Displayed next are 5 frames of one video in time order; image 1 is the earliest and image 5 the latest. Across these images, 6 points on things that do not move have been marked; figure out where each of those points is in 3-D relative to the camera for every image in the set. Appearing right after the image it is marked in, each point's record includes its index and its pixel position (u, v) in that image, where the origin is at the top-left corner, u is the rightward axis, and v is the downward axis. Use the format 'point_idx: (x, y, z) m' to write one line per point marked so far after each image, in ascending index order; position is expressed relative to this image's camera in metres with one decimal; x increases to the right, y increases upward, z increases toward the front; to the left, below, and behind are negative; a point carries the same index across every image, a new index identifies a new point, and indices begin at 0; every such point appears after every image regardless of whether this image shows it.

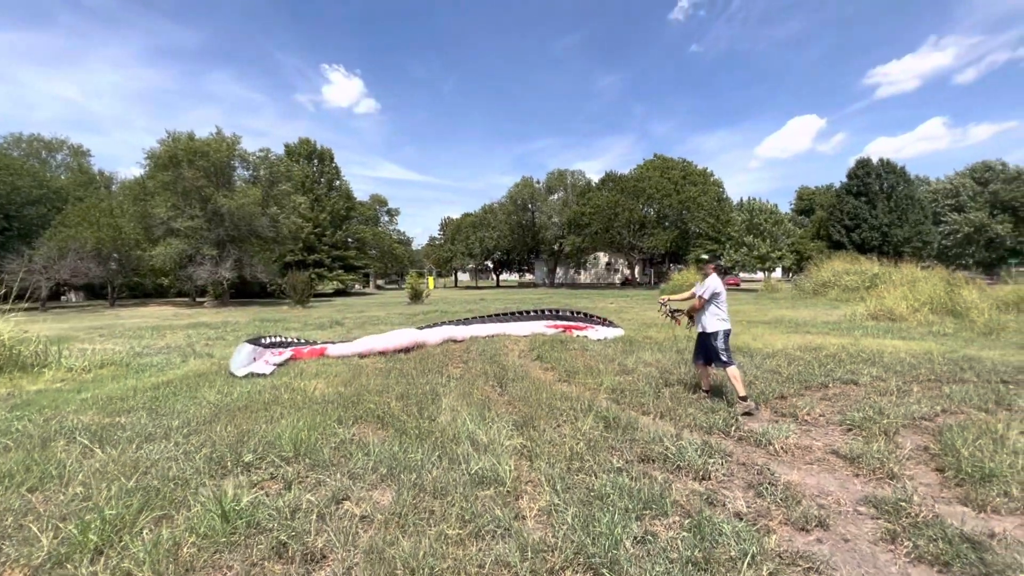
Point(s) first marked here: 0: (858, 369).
0: (+4.8, -1.1, +6.6) m
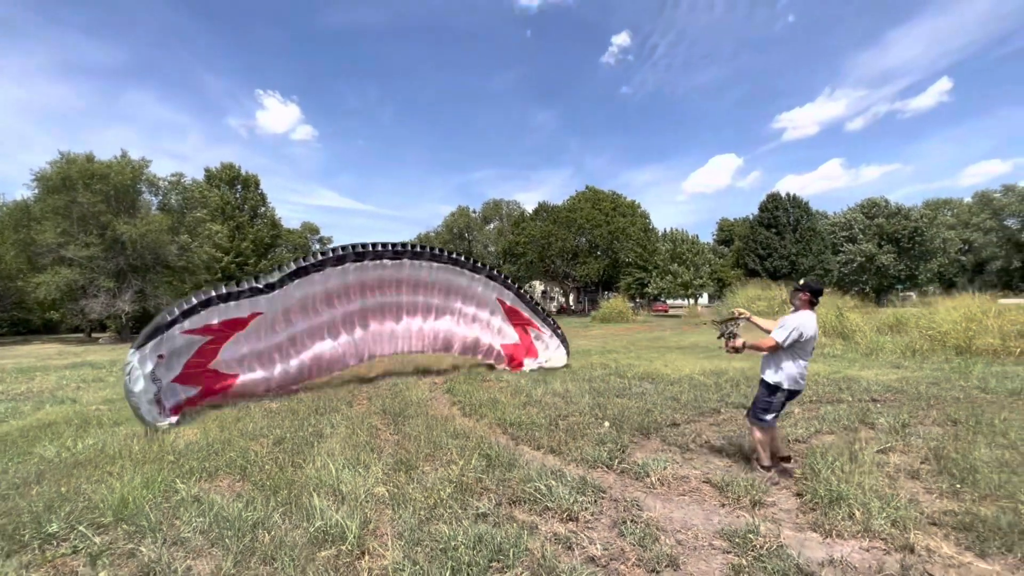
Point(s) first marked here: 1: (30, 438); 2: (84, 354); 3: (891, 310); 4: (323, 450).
0: (+3.4, -1.5, +6.8) m
1: (-5.4, -1.7, +5.3) m
2: (-16.0, -2.5, +17.7) m
3: (+11.9, -0.7, +14.9) m
4: (-1.8, -1.6, +4.6) m
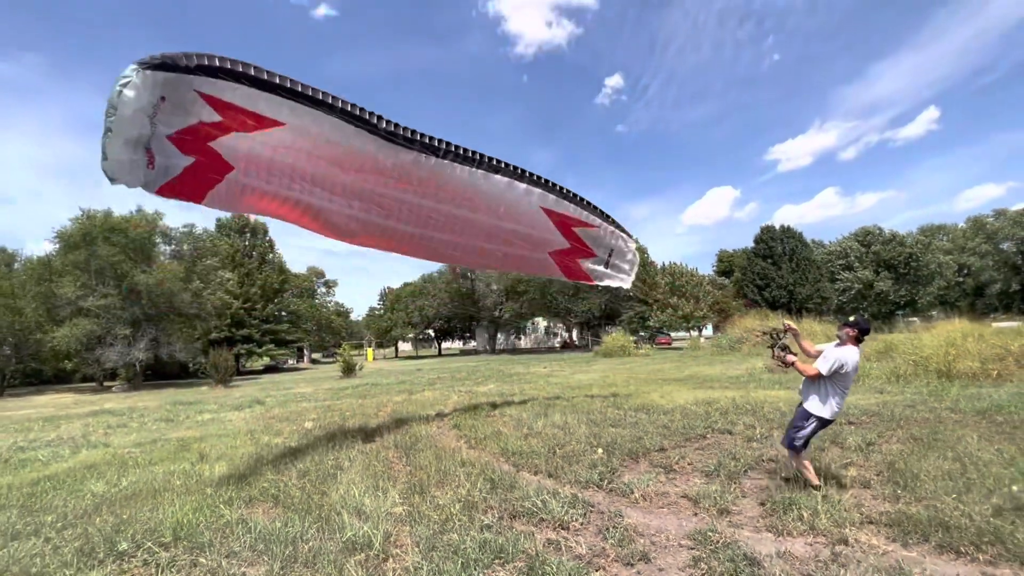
0: (+3.5, -2.1, +7.3) m
1: (-5.3, -2.3, +5.8) m
2: (-15.8, -4.4, +18.2) m
3: (+11.9, -1.6, +15.4) m
4: (-1.8, -2.1, +5.1) m
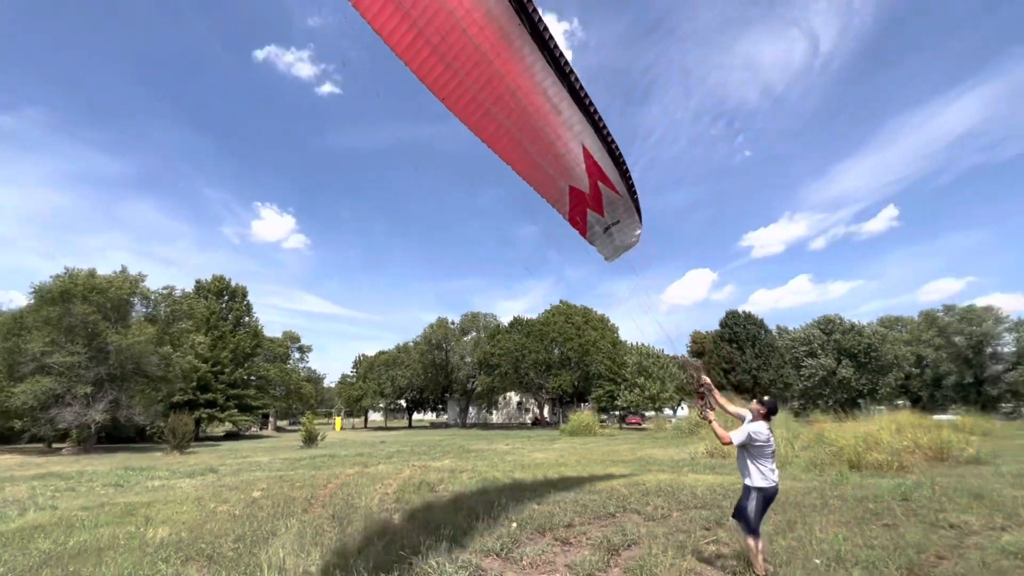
0: (+2.3, -3.6, +8.1) m
1: (-6.4, -3.3, +6.3) m
2: (-17.4, -6.7, +17.9) m
3: (+10.5, -4.8, +16.4) m
4: (-2.8, -3.1, +5.7) m
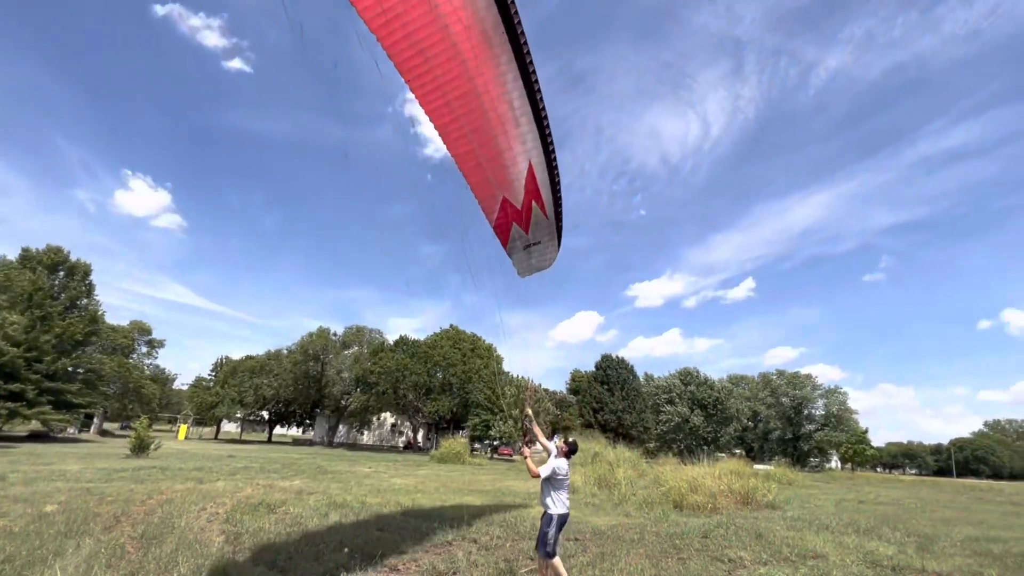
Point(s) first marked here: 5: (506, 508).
0: (-0.4, -4.3, +8.4) m
1: (-8.4, -2.7, +4.8) m
2: (-22.0, -4.9, +13.6) m
3: (+5.5, -6.9, +18.1) m
4: (-4.8, -2.9, +5.0) m
5: (-0.1, -5.4, +11.6) m
